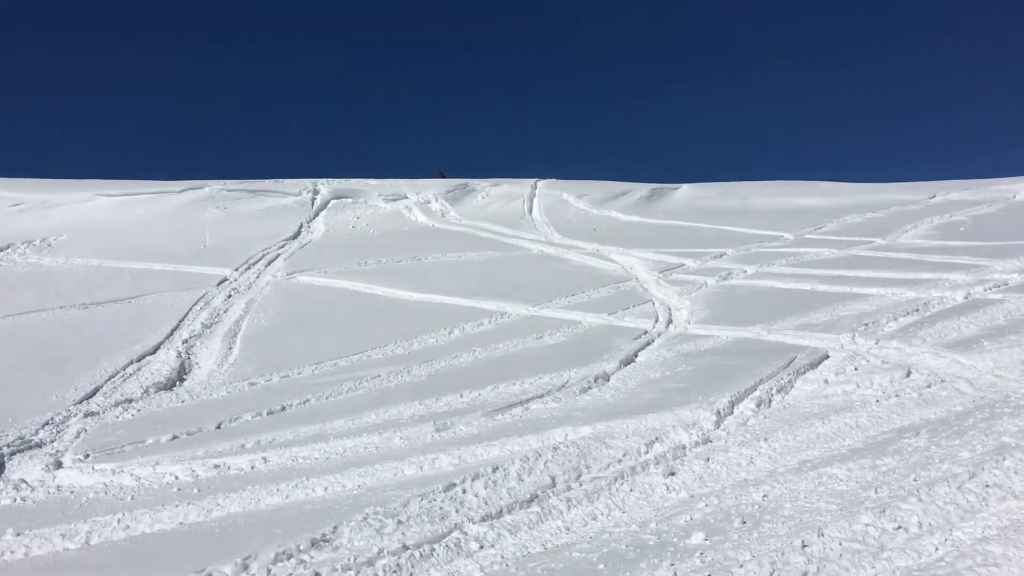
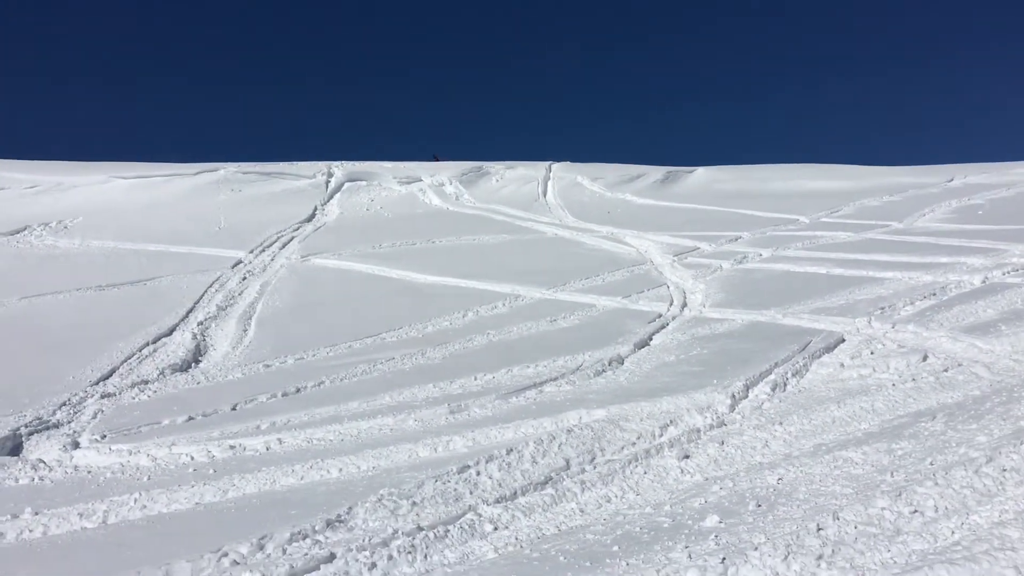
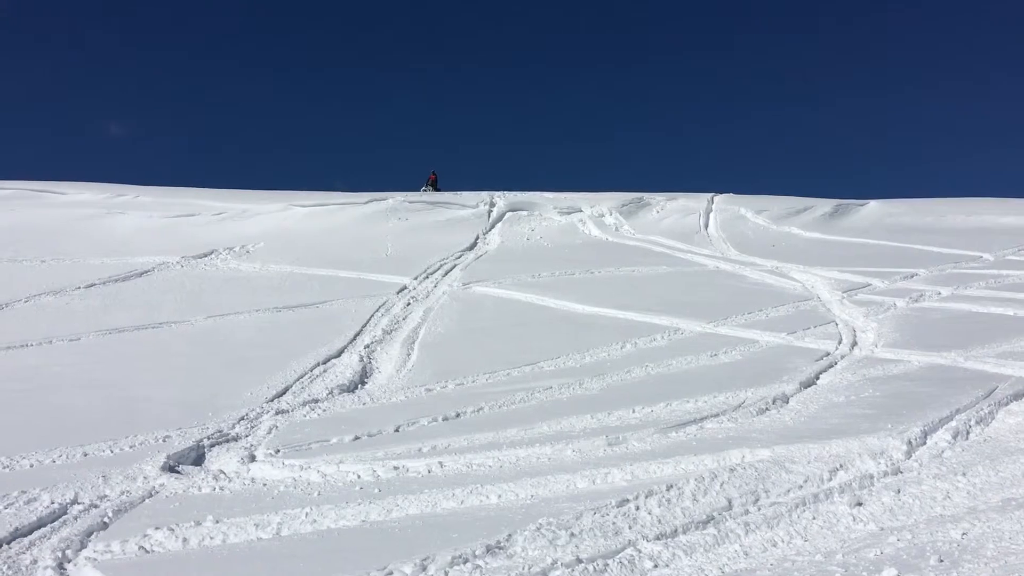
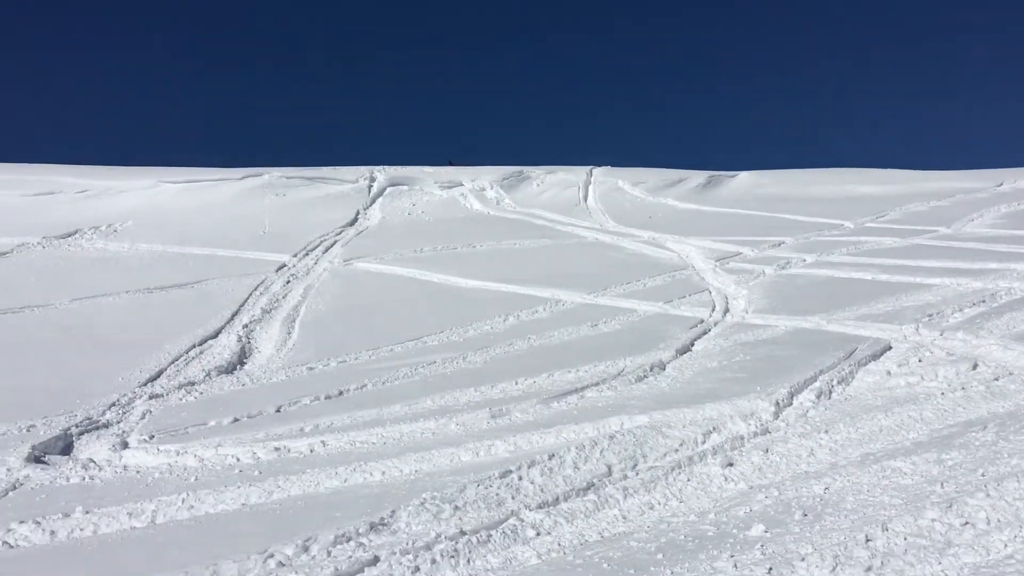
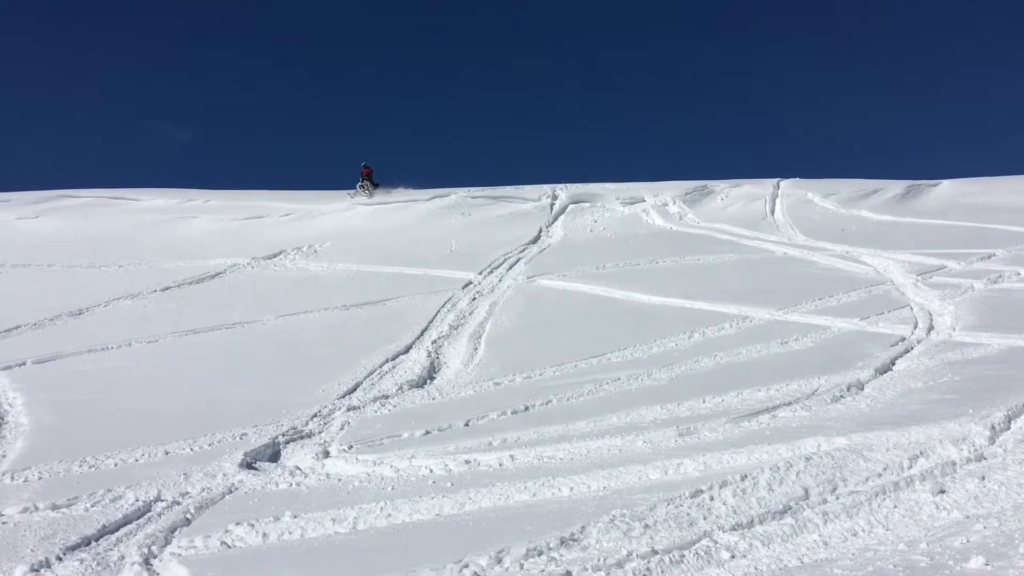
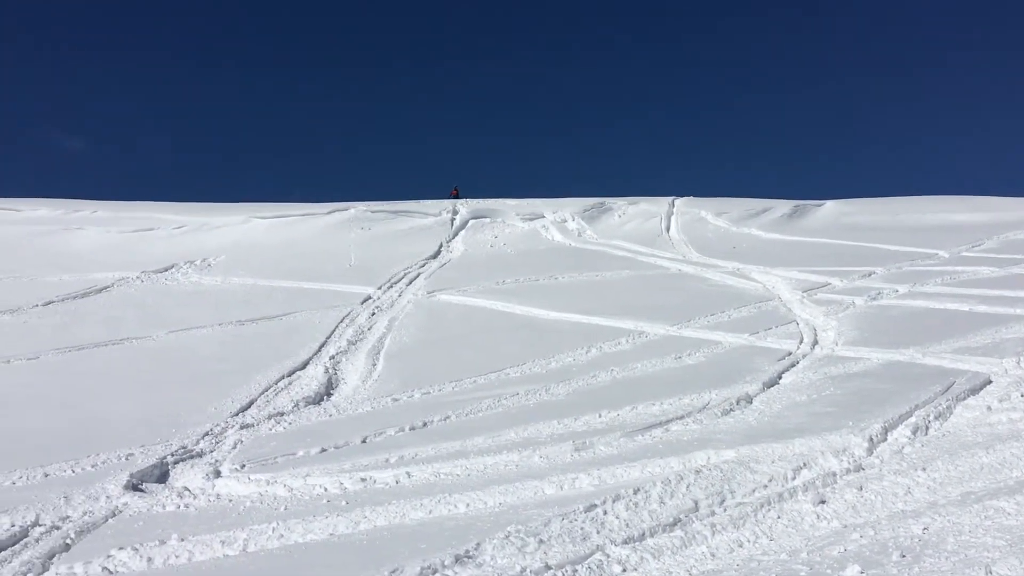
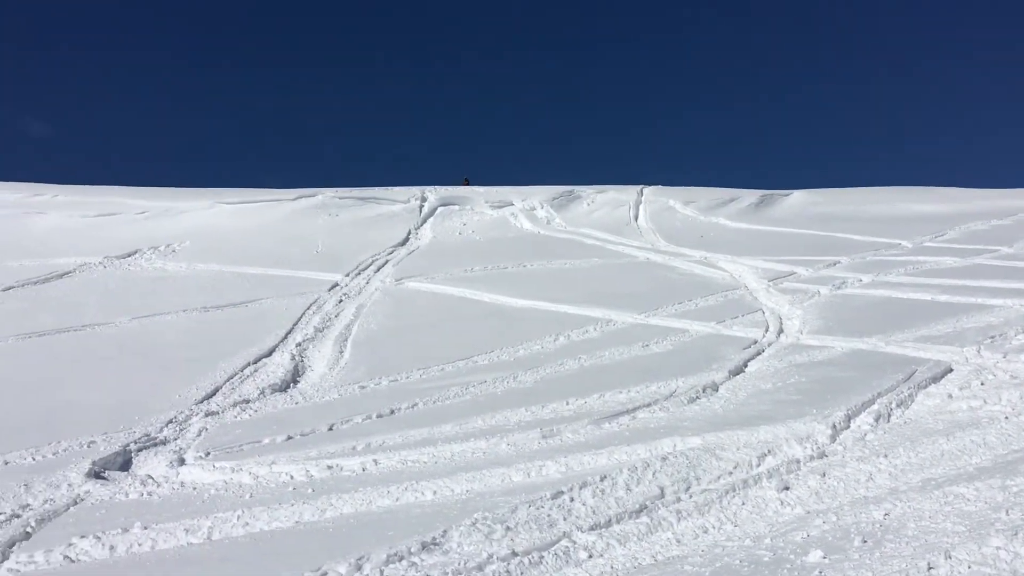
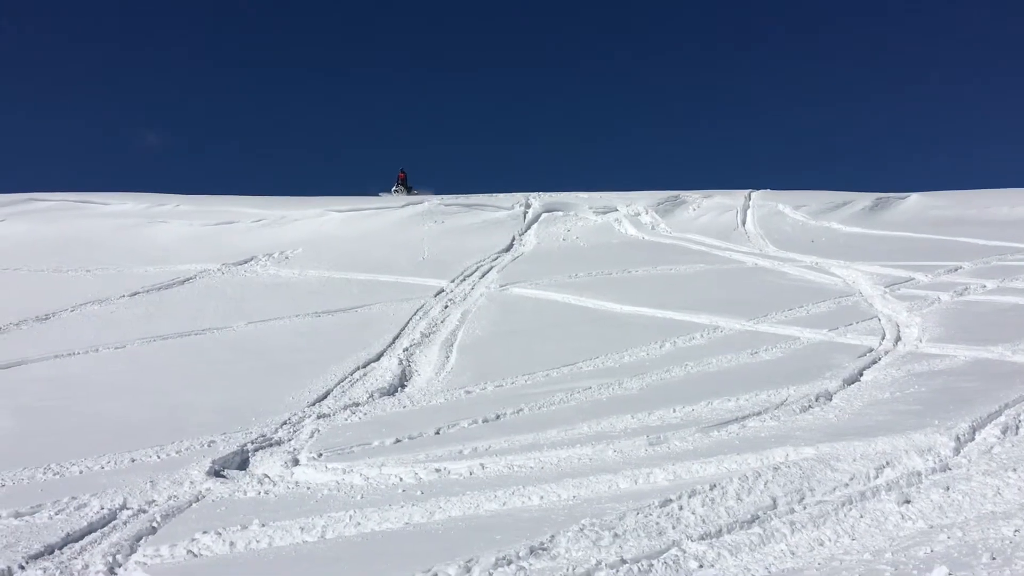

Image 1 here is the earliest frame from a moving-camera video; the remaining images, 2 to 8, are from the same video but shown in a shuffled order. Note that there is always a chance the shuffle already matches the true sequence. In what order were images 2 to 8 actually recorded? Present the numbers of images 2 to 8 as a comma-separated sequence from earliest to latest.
2, 4, 7, 6, 3, 8, 5
